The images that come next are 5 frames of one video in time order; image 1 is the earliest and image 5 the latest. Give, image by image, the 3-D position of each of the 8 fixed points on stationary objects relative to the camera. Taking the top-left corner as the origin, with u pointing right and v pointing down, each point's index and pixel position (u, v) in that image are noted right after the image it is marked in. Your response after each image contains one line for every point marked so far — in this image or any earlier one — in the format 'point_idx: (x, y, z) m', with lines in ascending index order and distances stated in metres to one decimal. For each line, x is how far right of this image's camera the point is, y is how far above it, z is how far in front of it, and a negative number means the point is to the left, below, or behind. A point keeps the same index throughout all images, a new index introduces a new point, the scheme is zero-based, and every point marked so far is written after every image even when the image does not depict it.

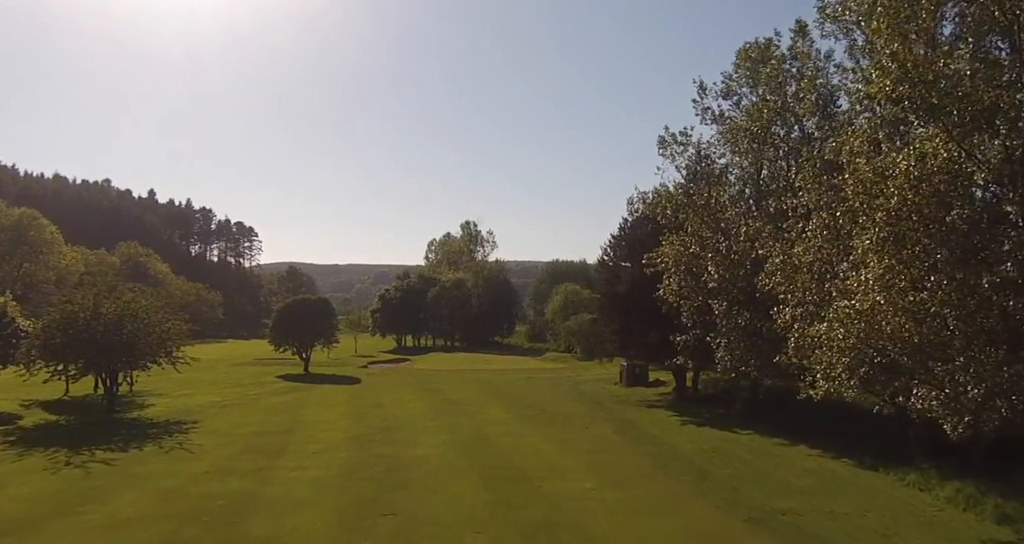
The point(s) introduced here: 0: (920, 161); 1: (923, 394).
0: (+9.0, +2.5, +15.8) m
1: (+9.7, -2.9, +16.9) m
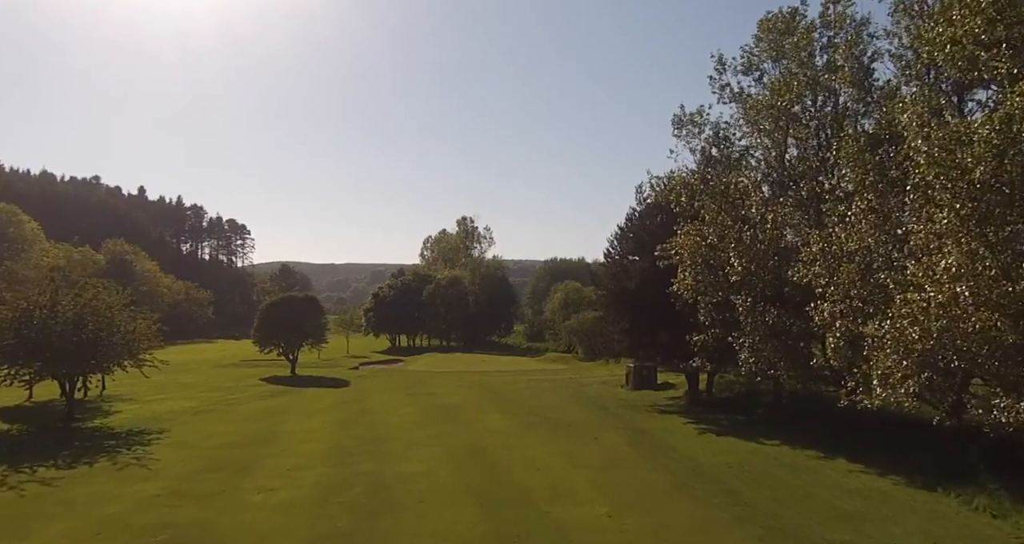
0: (+9.0, +2.7, +12.9) m
1: (+9.8, -2.6, +14.1) m
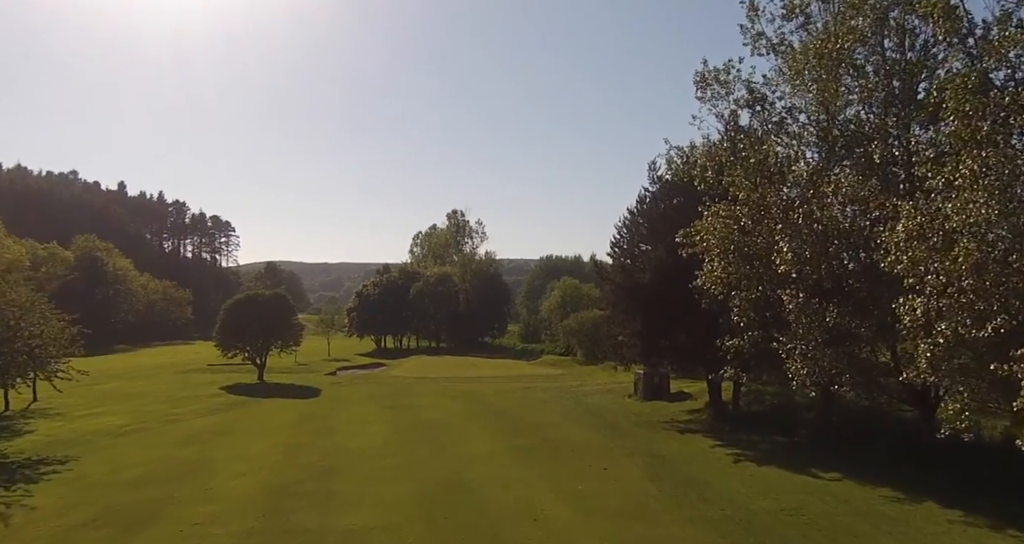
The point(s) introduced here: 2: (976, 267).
0: (+8.8, +3.1, +7.7) m
1: (+9.5, -2.3, +8.8) m
2: (+9.2, +0.1, +14.2) m
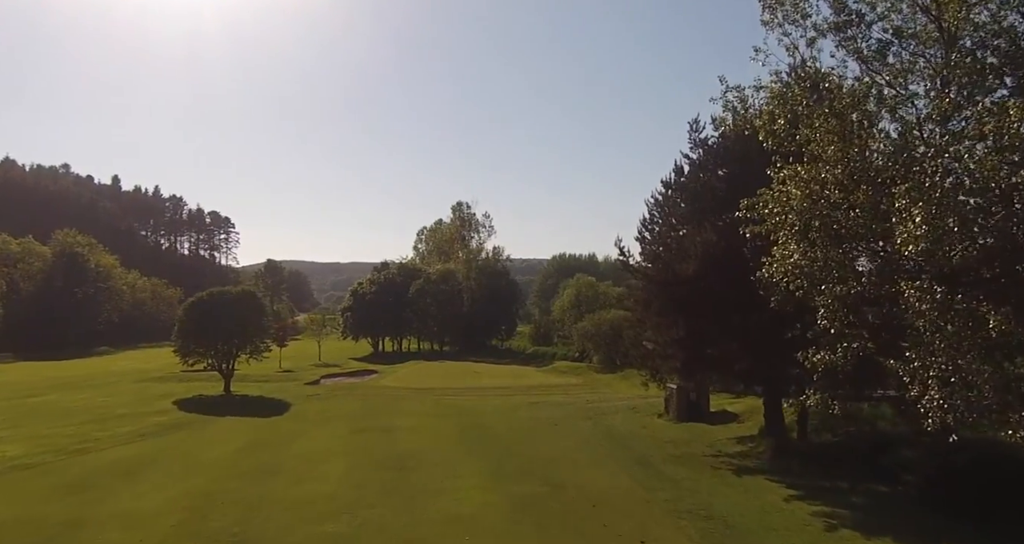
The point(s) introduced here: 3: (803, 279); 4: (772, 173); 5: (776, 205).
0: (+8.5, +3.4, +1.0) m
1: (+9.2, -2.0, +2.2) m
2: (+9.0, +0.5, +7.5) m
3: (+6.8, -0.2, +16.9) m
4: (+6.6, +2.5, +17.9) m
5: (+6.4, +1.6, +17.4) m
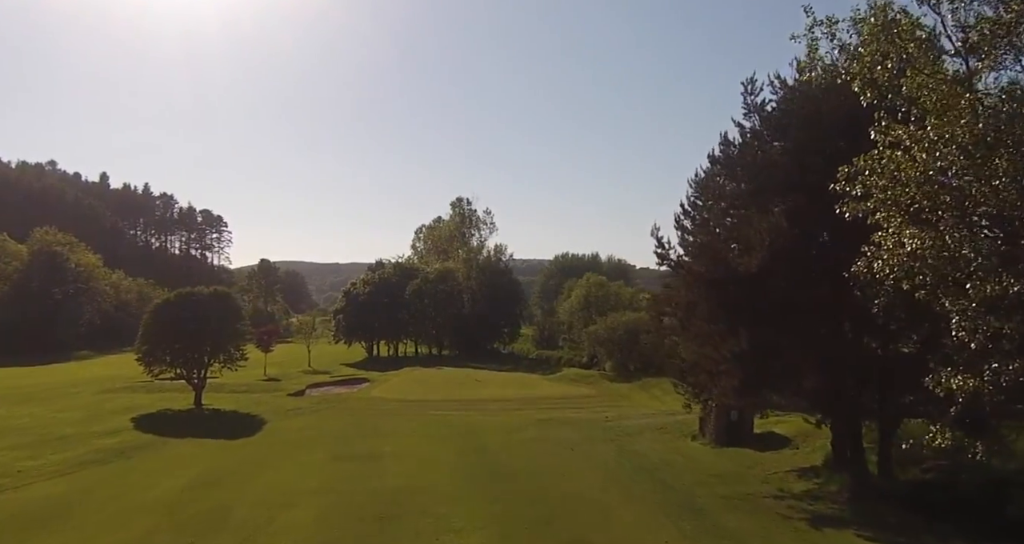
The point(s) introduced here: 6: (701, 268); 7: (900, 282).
0: (+8.8, +3.5, -3.4) m
1: (+9.5, -1.8, -2.3) m
2: (+9.3, +0.6, +3.1) m
3: (+7.1, 0.0, +12.4) m
4: (+6.9, +2.6, +13.5) m
5: (+6.8, +1.7, +13.0) m
6: (+4.7, +0.2, +18.5) m
7: (+7.0, -0.1, +13.2) m
